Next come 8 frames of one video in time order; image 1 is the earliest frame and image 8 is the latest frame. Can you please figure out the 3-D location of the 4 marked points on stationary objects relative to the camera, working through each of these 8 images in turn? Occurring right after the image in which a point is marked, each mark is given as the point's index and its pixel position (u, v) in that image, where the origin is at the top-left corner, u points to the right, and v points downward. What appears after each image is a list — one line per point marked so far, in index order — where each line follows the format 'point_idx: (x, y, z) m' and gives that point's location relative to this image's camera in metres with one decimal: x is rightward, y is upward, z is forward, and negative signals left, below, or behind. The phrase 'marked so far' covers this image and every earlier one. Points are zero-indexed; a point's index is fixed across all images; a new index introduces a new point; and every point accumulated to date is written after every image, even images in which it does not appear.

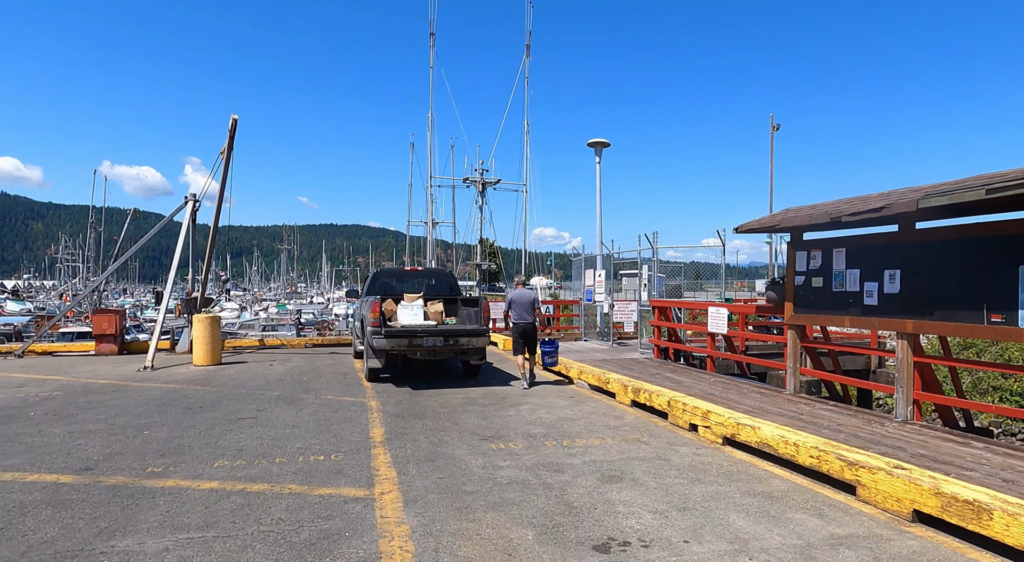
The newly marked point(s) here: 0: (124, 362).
0: (-8.4, -1.8, +13.6) m
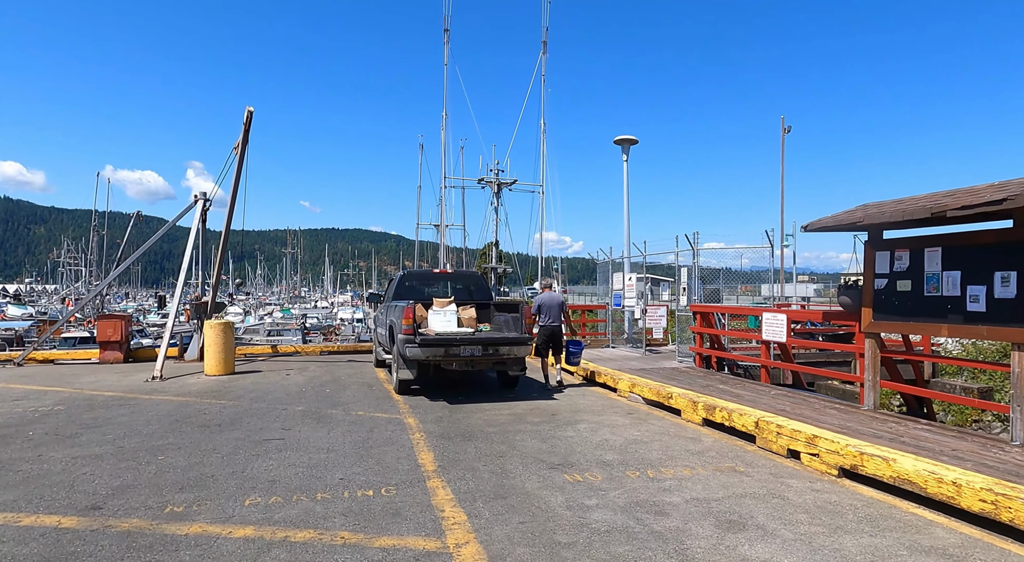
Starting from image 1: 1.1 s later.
0: (-7.8, -1.8, +12.7) m
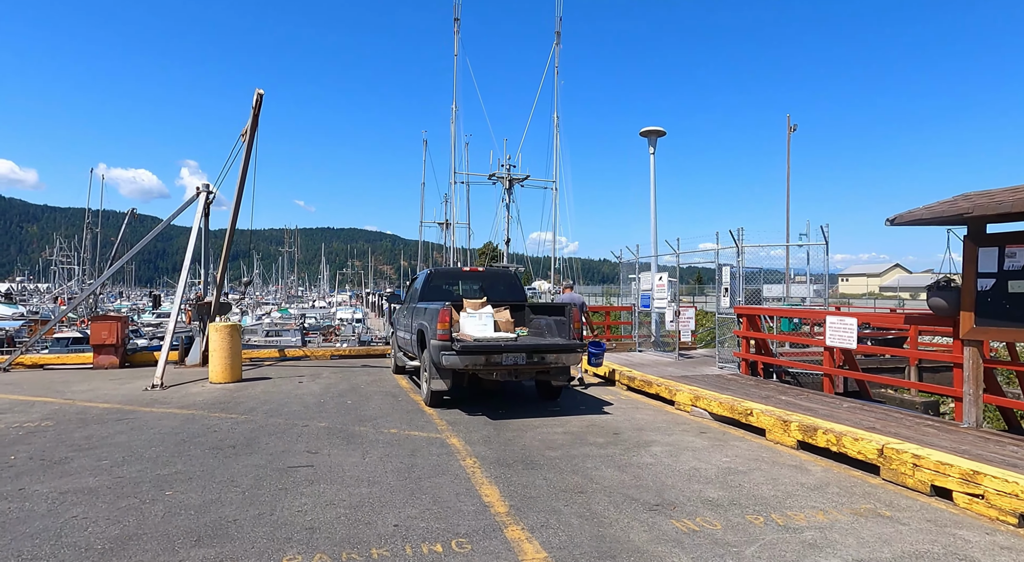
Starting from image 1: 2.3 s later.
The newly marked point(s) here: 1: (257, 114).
0: (-7.2, -1.8, +11.7) m
1: (-4.6, +3.0, +11.3) m
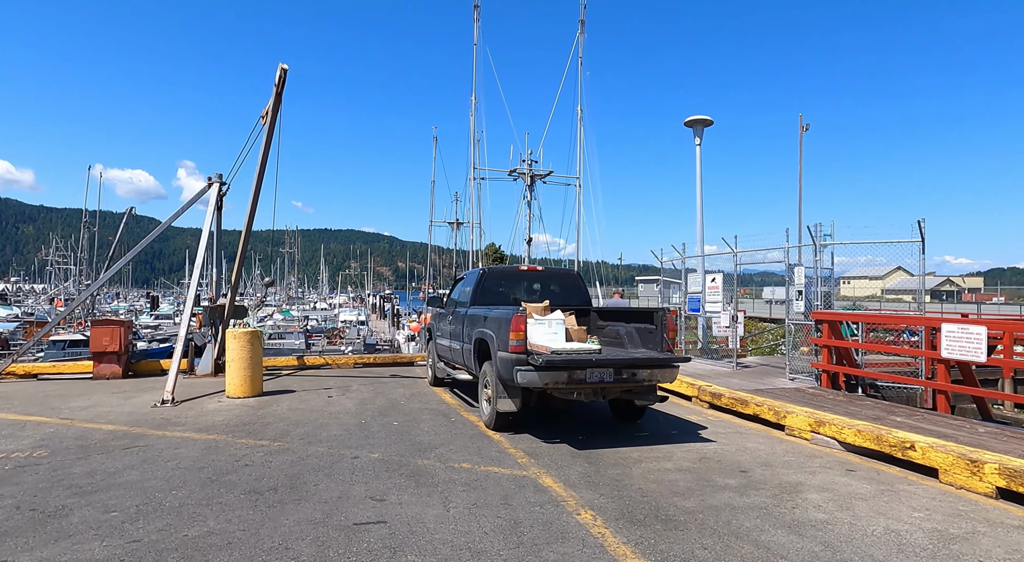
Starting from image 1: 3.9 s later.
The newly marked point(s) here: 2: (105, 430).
0: (-6.3, -1.8, +10.4) m
1: (-3.7, +3.0, +10.0) m
2: (-4.8, -1.8, +7.4) m
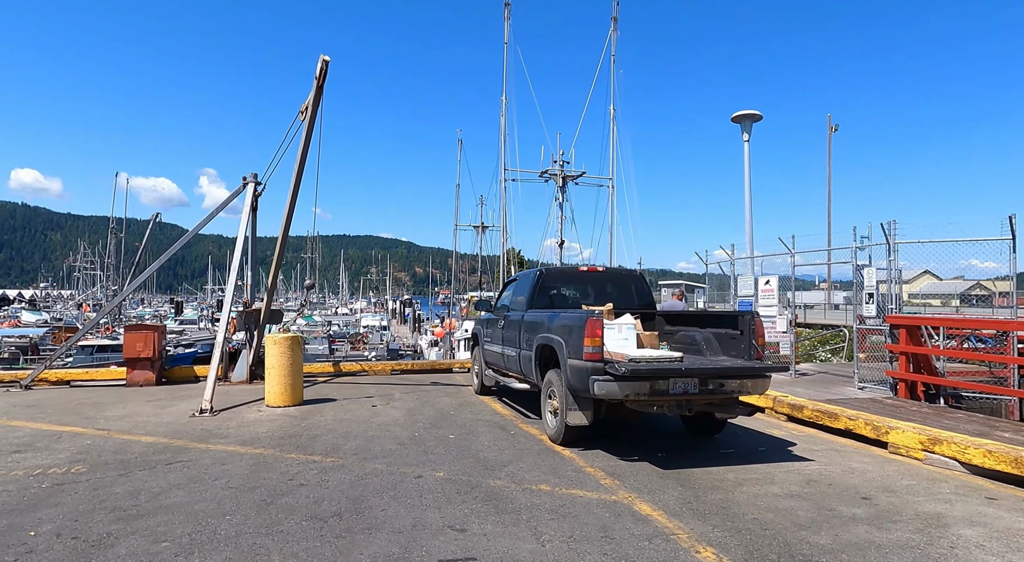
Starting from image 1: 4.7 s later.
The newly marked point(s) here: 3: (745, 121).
0: (-5.5, -1.9, +10.0) m
1: (-2.9, +3.0, +9.6) m
2: (-4.1, -1.8, +6.9) m
3: (+5.7, +3.9, +15.3) m
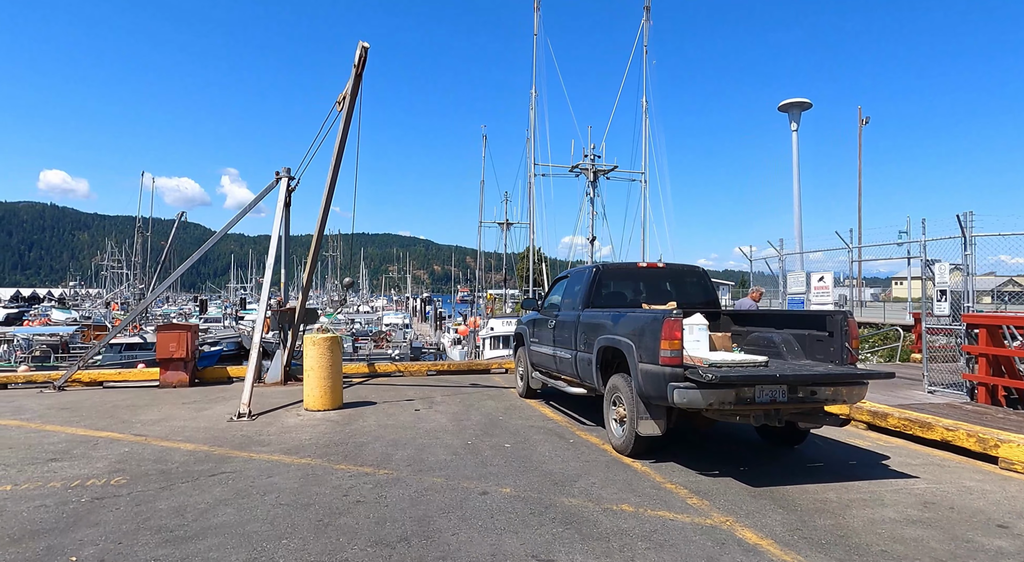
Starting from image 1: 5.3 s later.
0: (-4.8, -1.8, +9.6) m
1: (-2.2, +3.0, +9.1) m
2: (-3.5, -1.8, +6.6) m
3: (+6.6, +4.0, +14.6) m
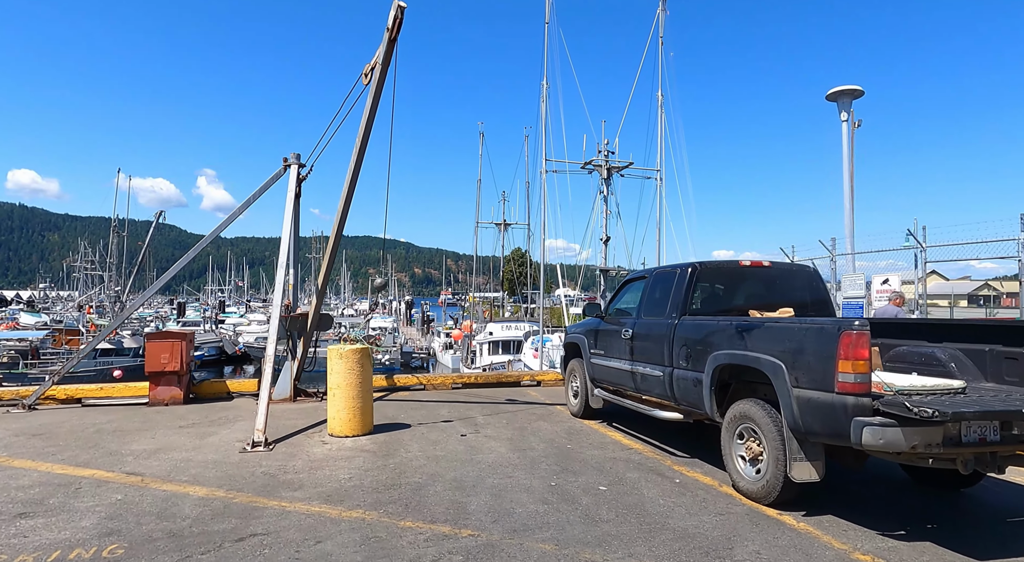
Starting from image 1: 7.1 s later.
0: (-4.0, -1.9, +8.2) m
1: (-1.5, +3.0, +7.8) m
2: (-2.6, -1.8, +5.1) m
3: (+7.2, +3.9, +13.5) m
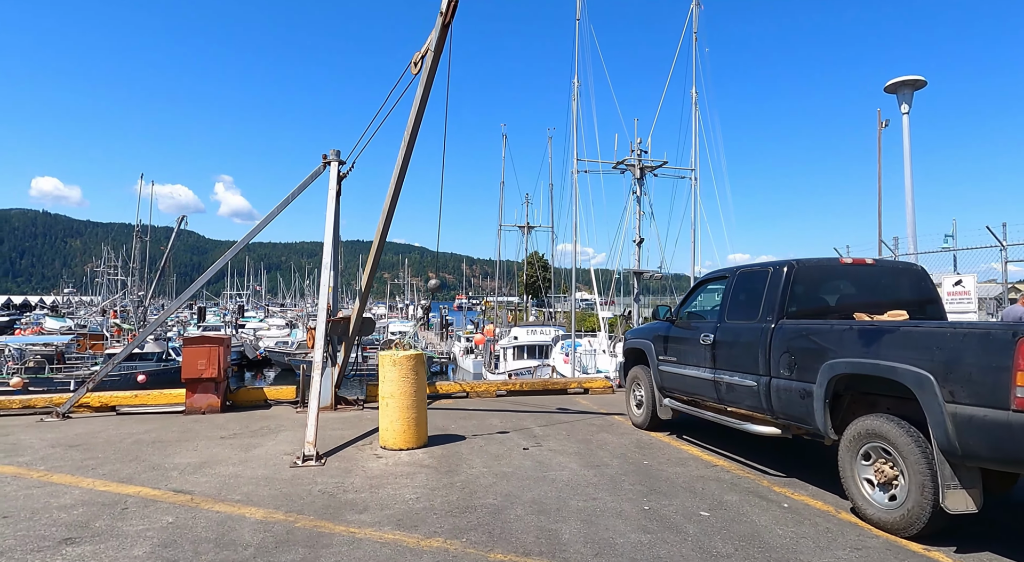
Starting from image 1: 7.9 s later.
0: (-3.3, -1.9, +7.7) m
1: (-0.7, +3.0, +7.3) m
2: (-1.9, -1.8, +4.6) m
3: (+8.0, +3.9, +12.8) m
